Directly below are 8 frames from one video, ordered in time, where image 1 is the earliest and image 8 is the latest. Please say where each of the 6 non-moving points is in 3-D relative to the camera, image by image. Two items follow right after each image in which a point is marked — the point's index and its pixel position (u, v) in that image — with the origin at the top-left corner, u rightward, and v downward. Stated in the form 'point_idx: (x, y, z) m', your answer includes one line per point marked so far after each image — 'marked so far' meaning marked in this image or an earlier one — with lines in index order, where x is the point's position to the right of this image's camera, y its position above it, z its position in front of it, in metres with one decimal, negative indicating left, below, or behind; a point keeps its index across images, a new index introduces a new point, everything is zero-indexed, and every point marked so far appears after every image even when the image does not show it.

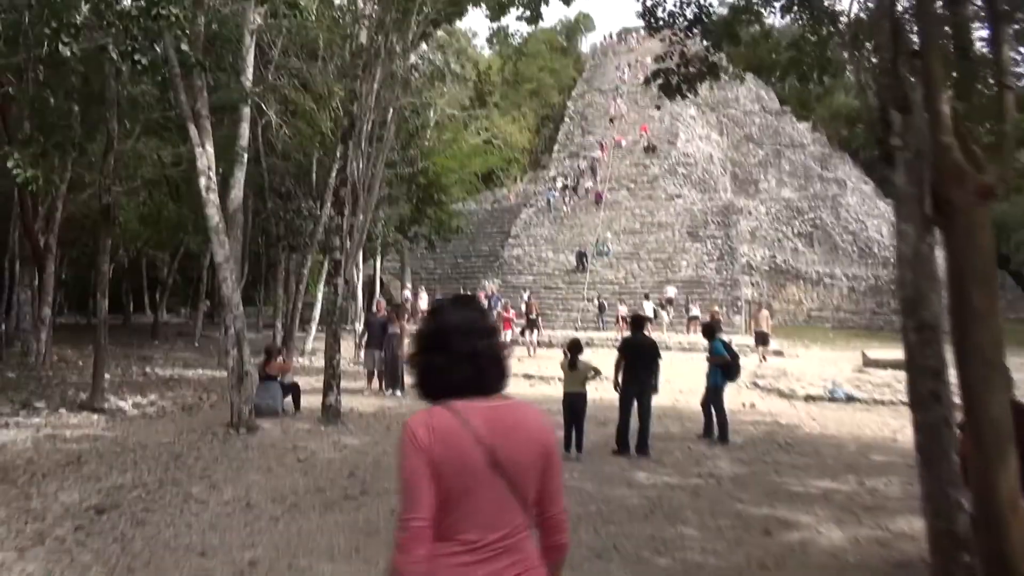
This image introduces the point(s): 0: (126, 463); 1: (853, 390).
0: (-3.3, -1.5, +6.3) m
1: (+5.2, -1.6, +11.4) m
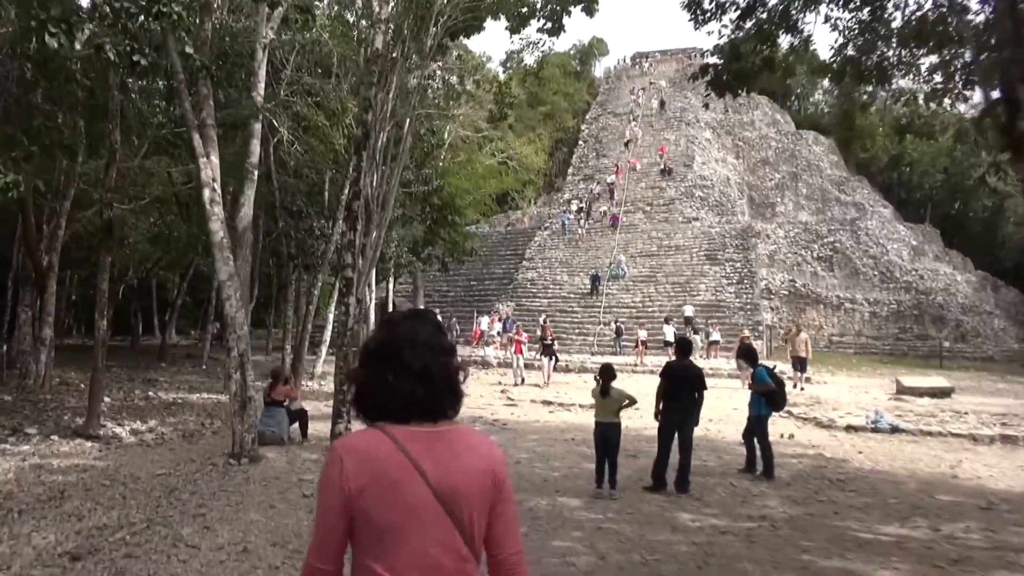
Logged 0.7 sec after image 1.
0: (-3.1, -1.6, +5.7) m
1: (+5.5, -1.9, +10.7) m
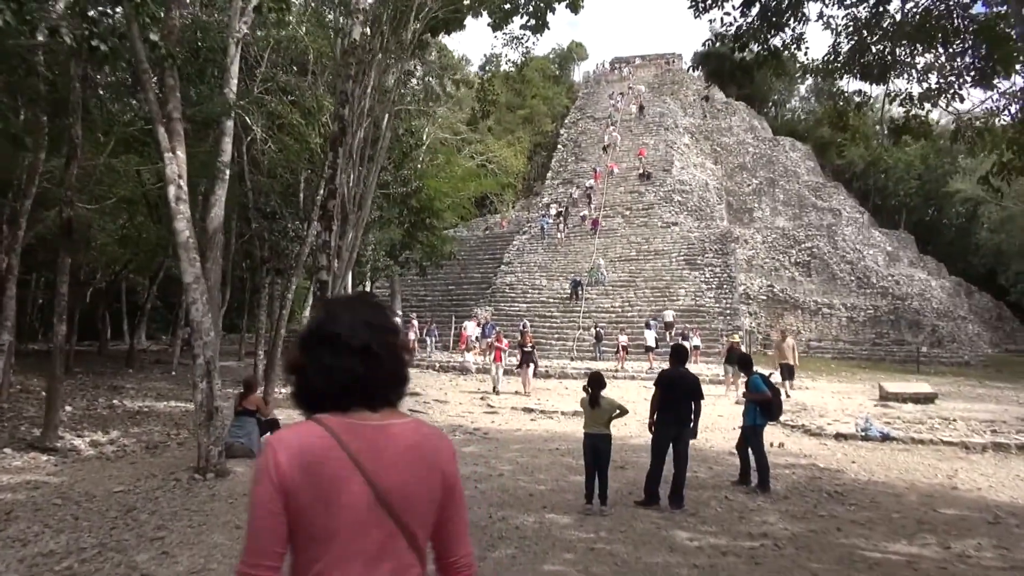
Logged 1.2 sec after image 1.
0: (-3.2, -1.7, +5.3) m
1: (+5.3, -2.0, +10.5) m
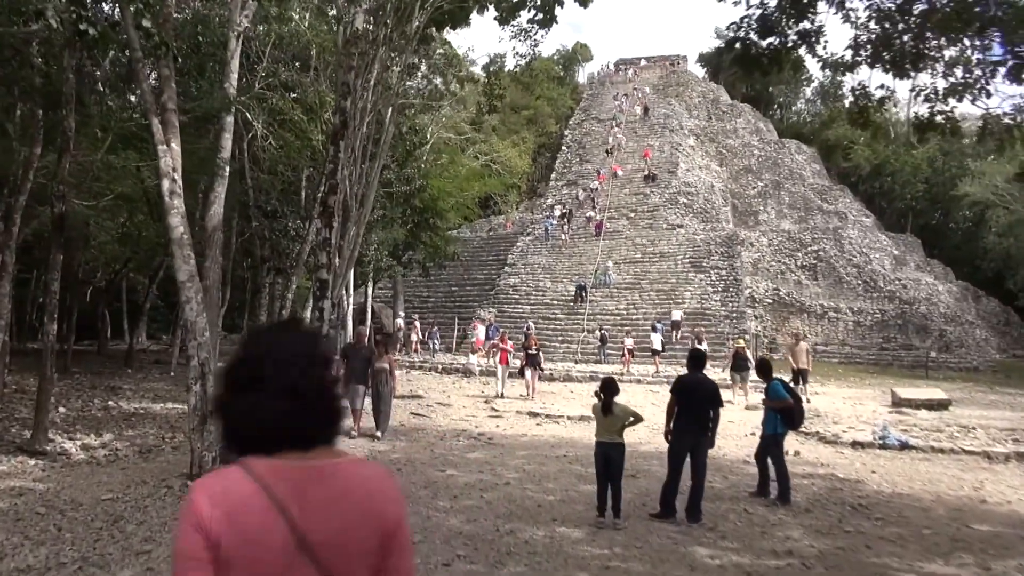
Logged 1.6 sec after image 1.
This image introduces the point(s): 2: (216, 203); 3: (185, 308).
0: (-3.1, -1.6, +5.0) m
1: (+5.3, -2.0, +10.2) m
2: (-4.7, +1.4, +11.8) m
3: (-3.0, -0.2, +6.7) m
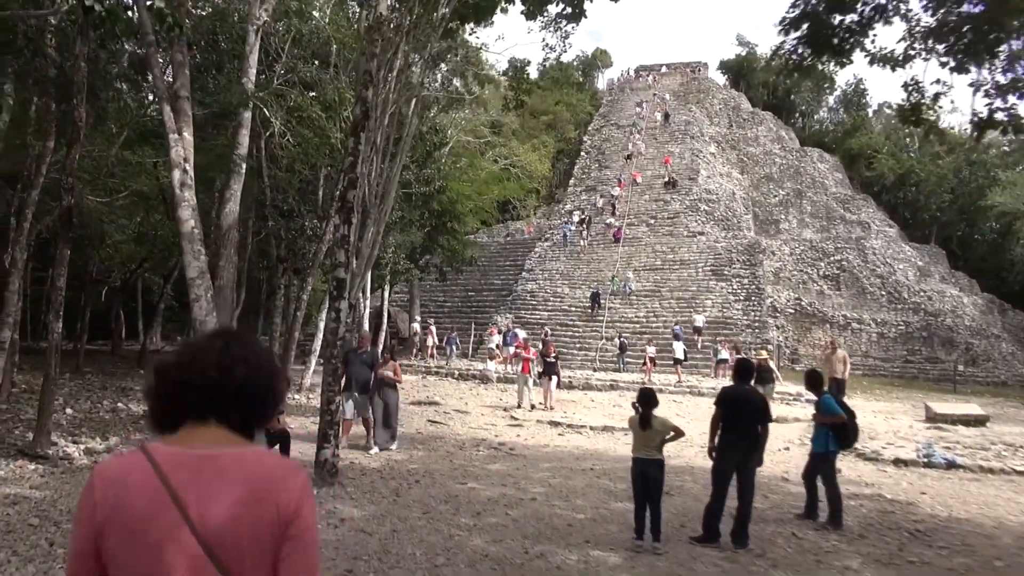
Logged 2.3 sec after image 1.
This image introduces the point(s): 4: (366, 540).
0: (-2.9, -1.6, +4.6) m
1: (+5.6, -2.1, +9.6) m
2: (-4.3, +1.4, +11.5) m
3: (-2.7, -0.2, +6.4) m
4: (-1.0, -1.8, +5.2) m
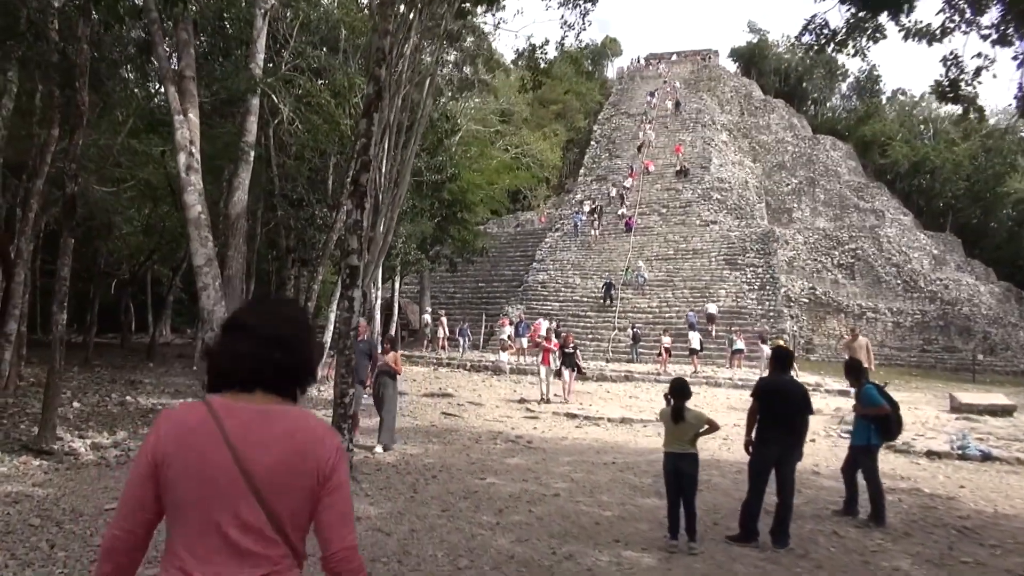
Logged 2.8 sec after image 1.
0: (-2.8, -1.5, +4.3) m
1: (+5.8, -2.0, +9.2) m
2: (-4.1, +1.5, +11.2) m
3: (-2.5, -0.1, +6.1) m
4: (-0.8, -1.7, +4.9) m
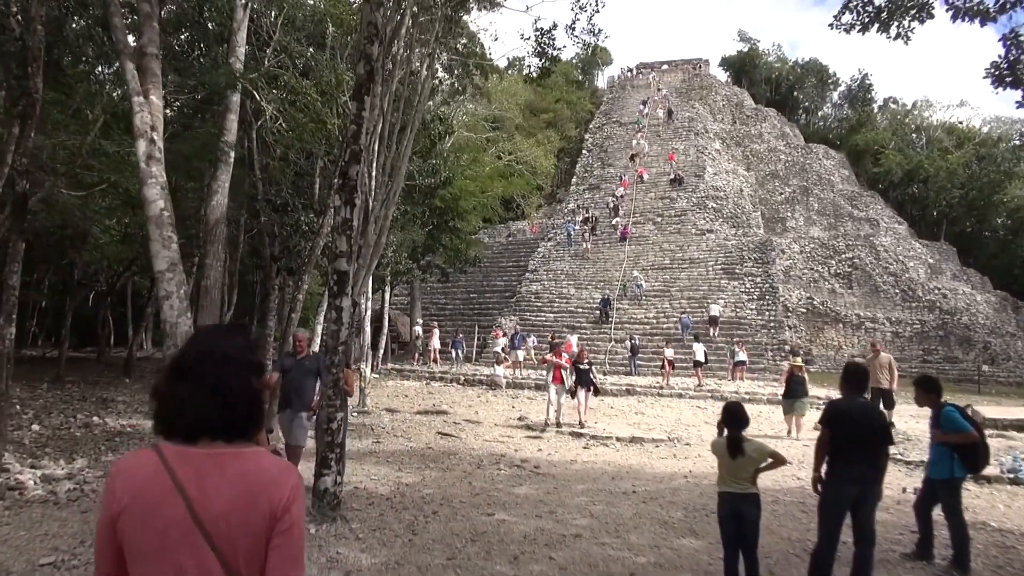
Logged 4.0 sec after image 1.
0: (-2.6, -1.6, +3.4) m
1: (+5.9, -2.0, +8.5) m
2: (-4.1, +1.4, +10.3) m
3: (-2.4, -0.1, +5.2) m
4: (-0.7, -1.7, +4.0) m
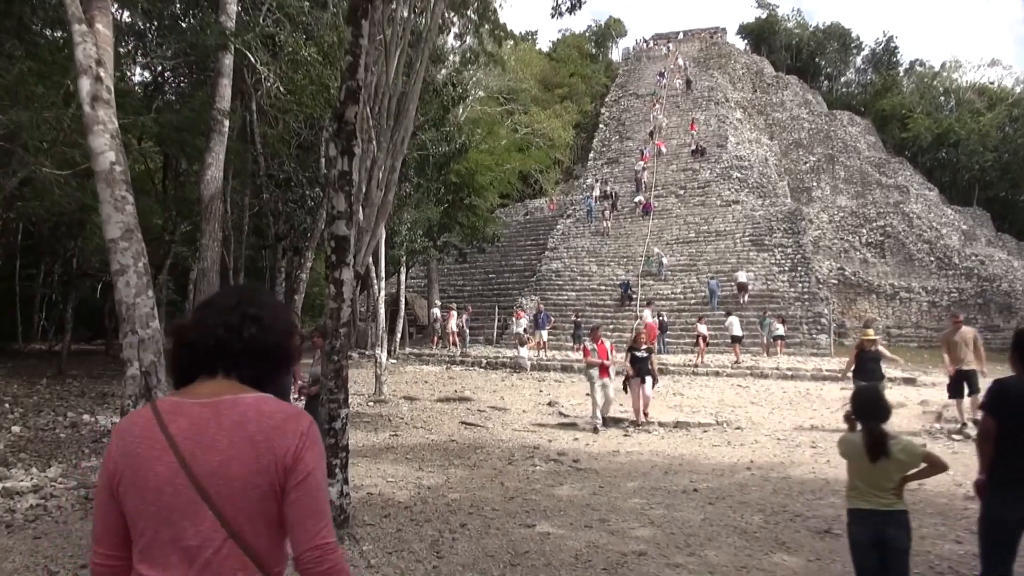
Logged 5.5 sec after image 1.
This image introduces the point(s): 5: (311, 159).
0: (-2.4, -1.4, +2.4) m
1: (+6.3, -1.6, +7.3) m
2: (-3.8, +1.6, +9.3) m
3: (-2.2, 0.0, +4.2) m
4: (-0.5, -1.5, +3.0) m
5: (-3.6, +2.3, +13.3) m
